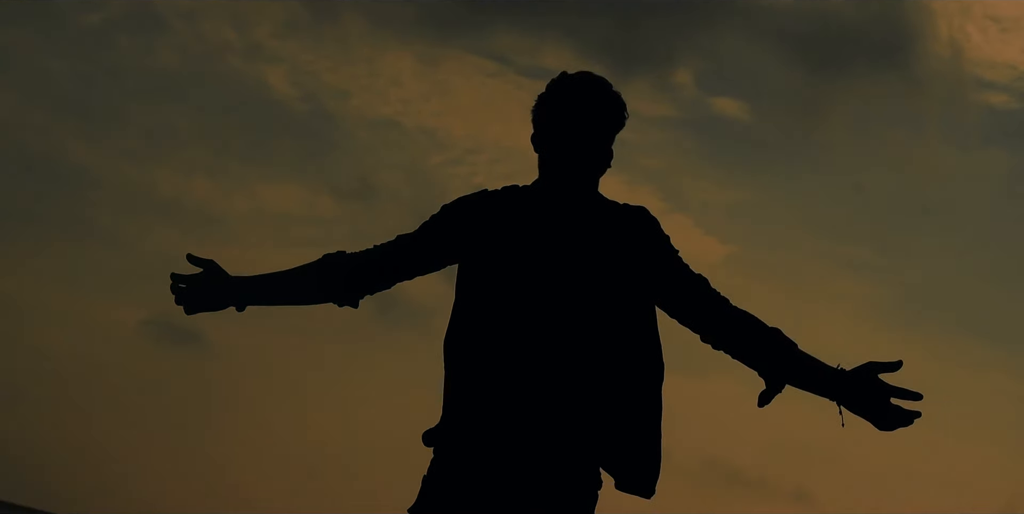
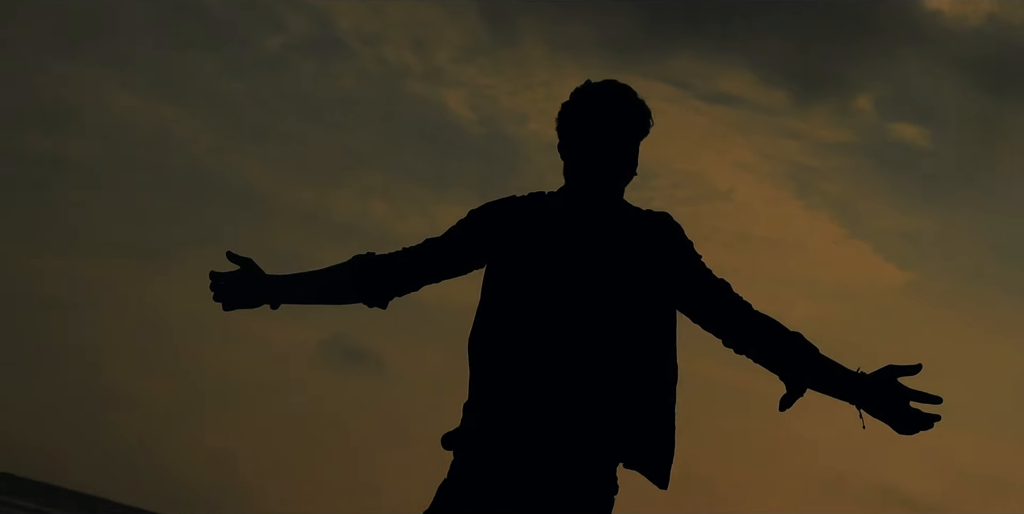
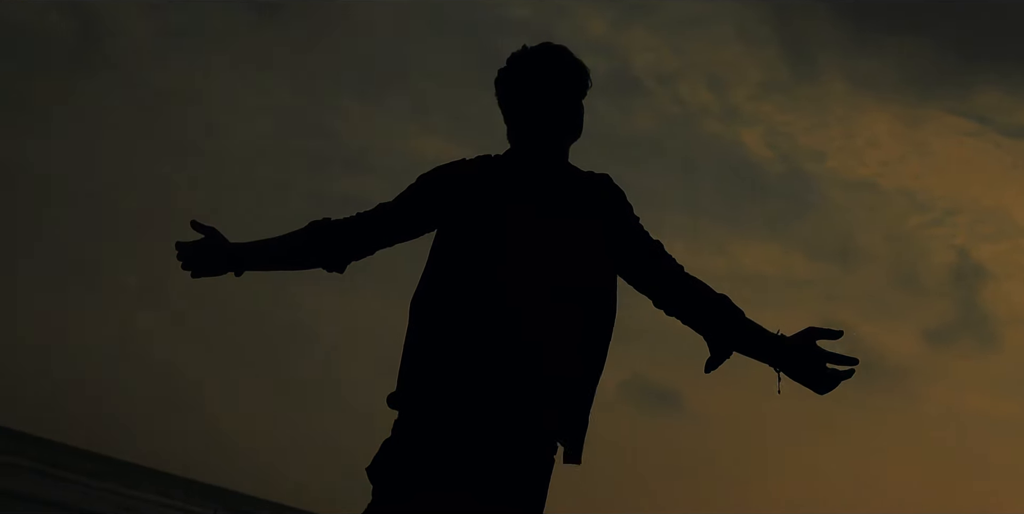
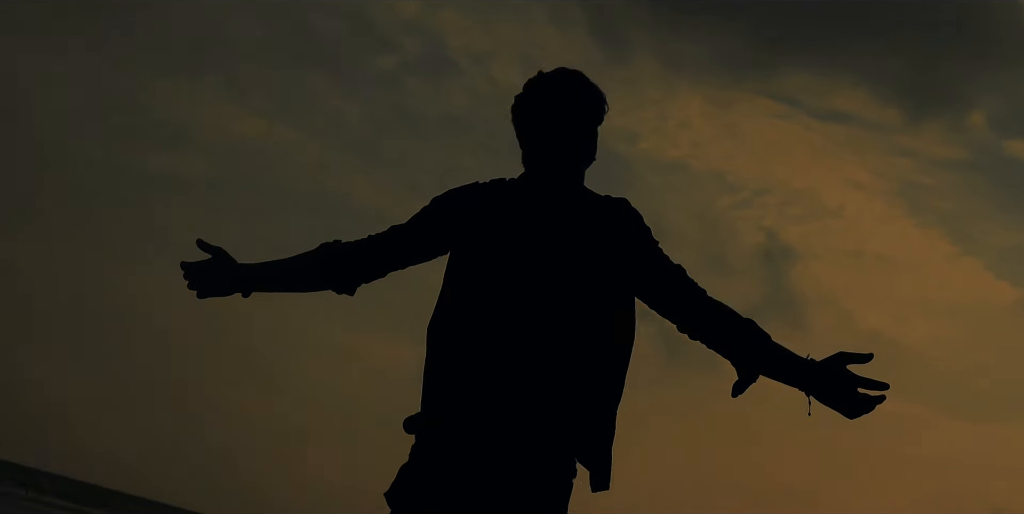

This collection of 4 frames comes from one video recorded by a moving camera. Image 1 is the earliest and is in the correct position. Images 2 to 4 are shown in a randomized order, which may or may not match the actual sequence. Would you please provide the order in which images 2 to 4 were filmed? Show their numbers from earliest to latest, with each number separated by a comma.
2, 4, 3
